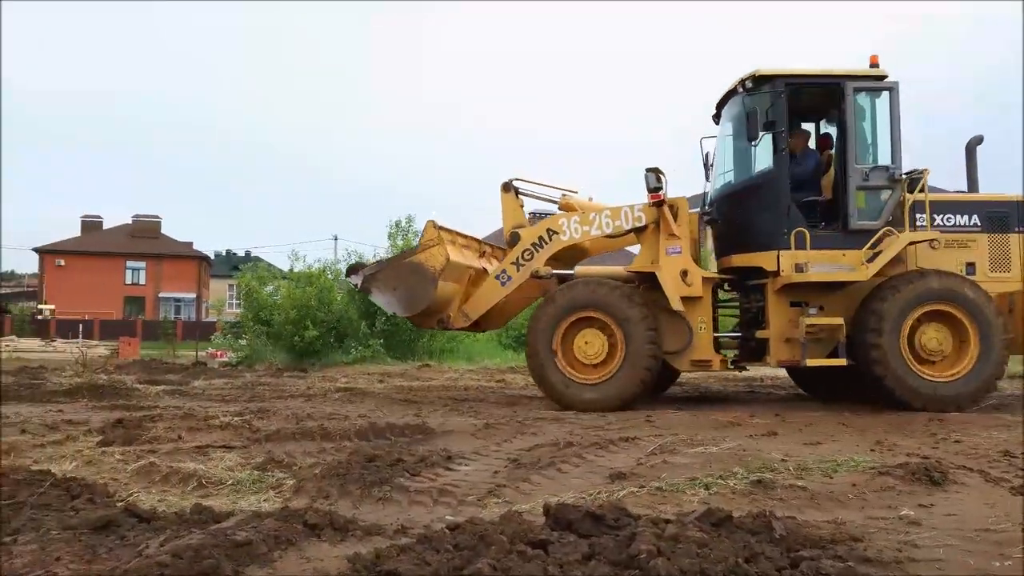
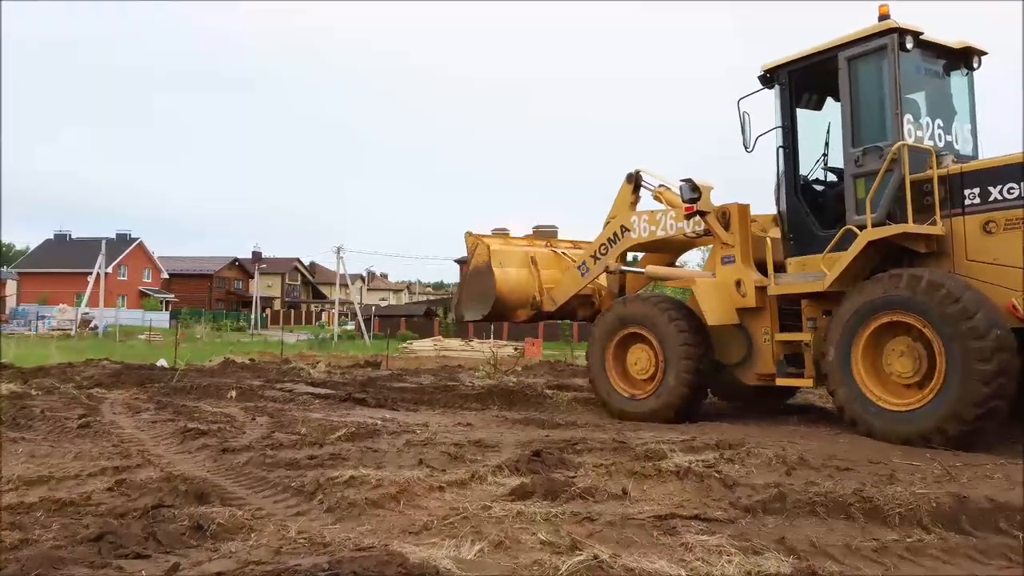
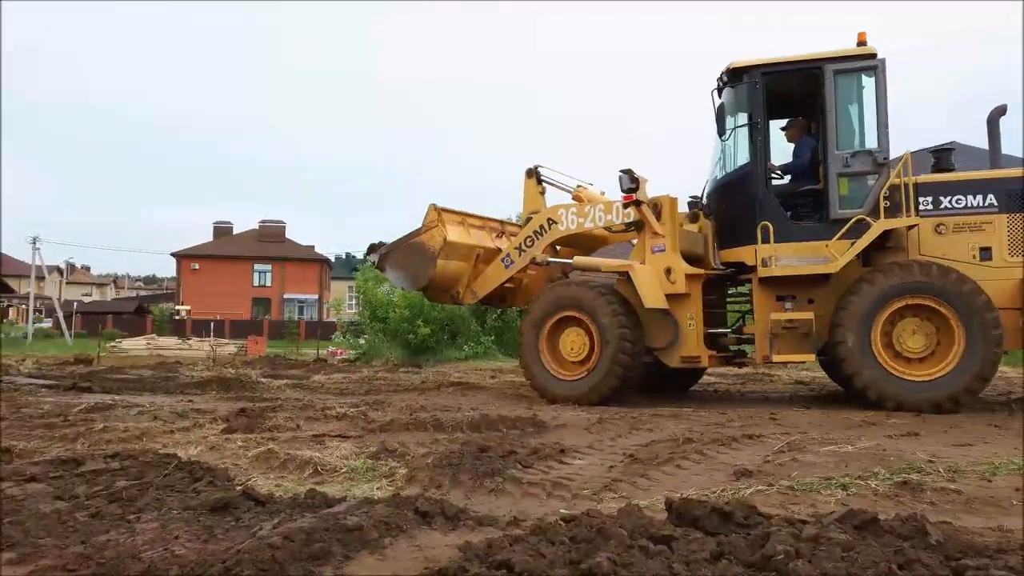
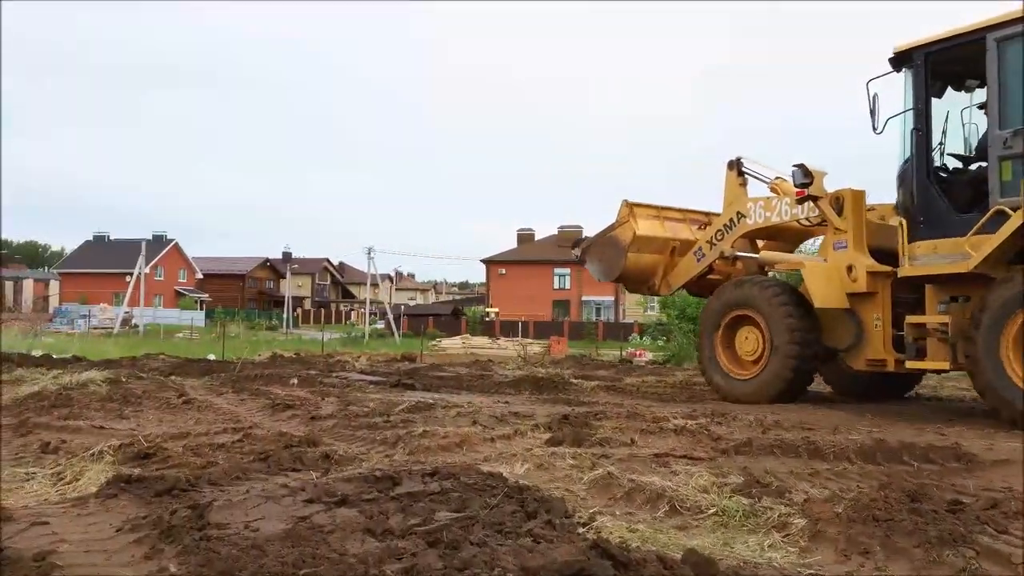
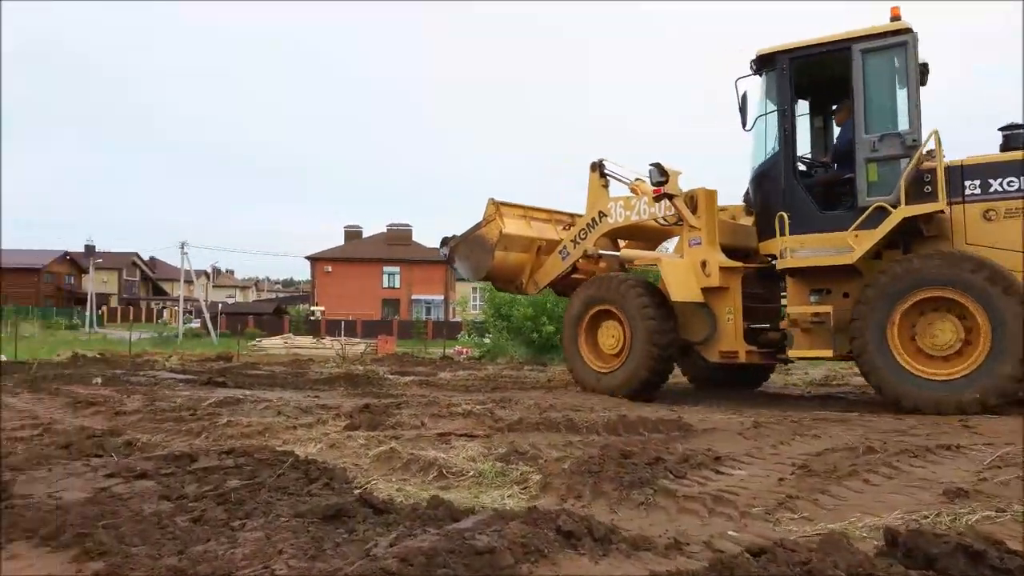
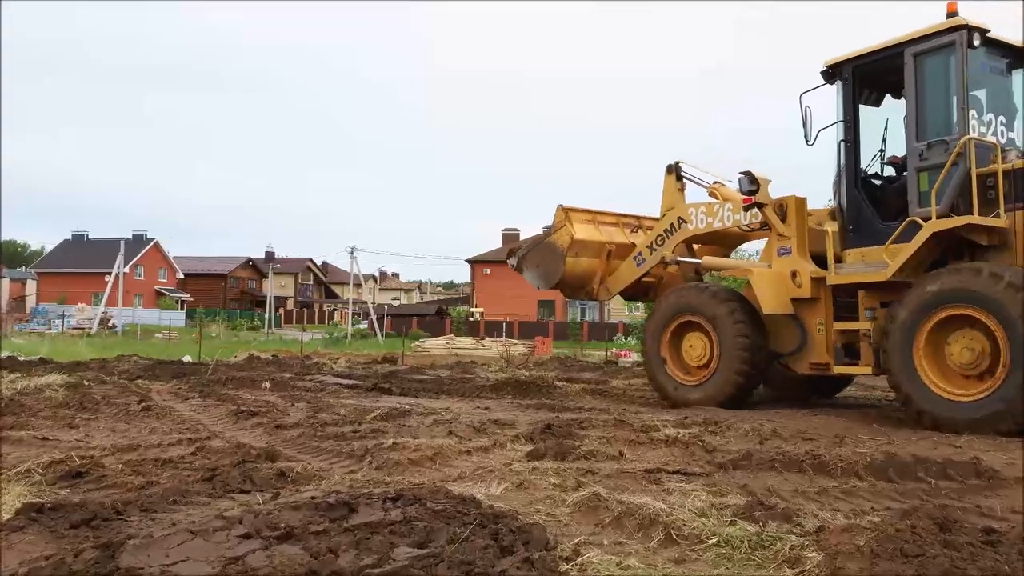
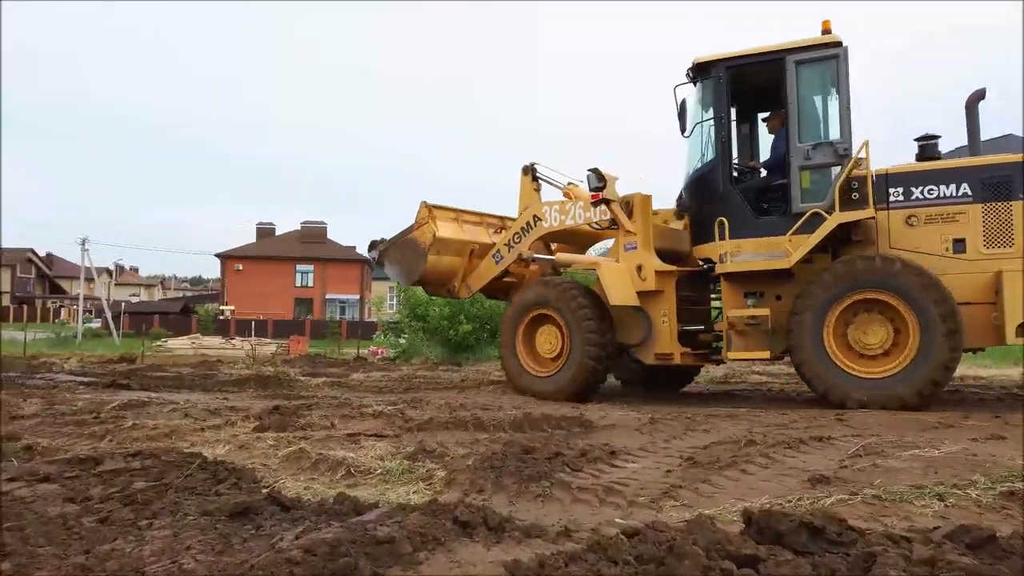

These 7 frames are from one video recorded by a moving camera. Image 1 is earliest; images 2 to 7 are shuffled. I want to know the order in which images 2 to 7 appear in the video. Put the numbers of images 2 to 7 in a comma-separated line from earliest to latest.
3, 7, 5, 4, 6, 2
